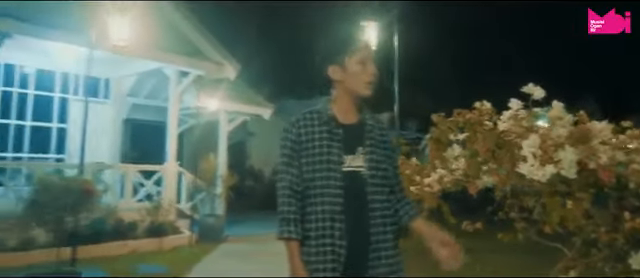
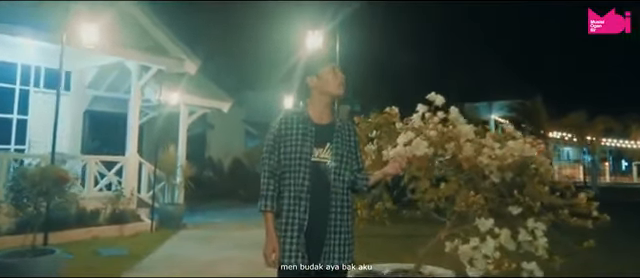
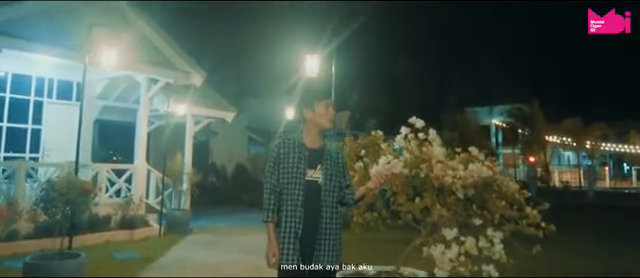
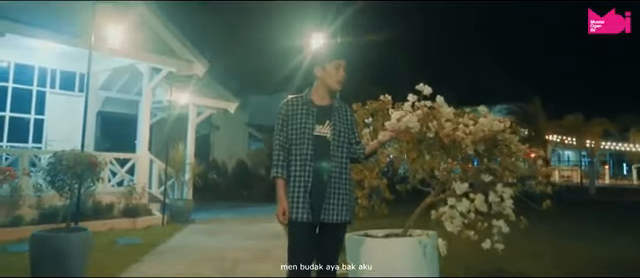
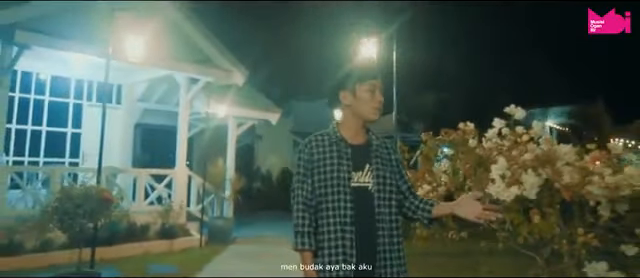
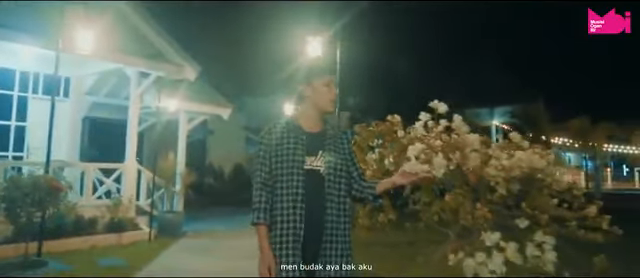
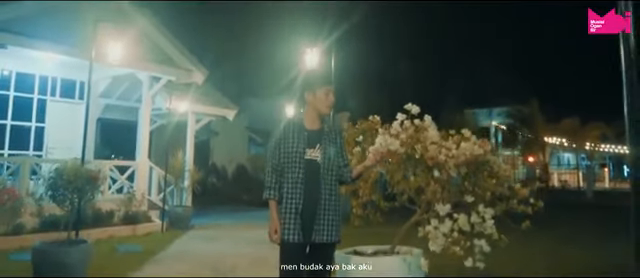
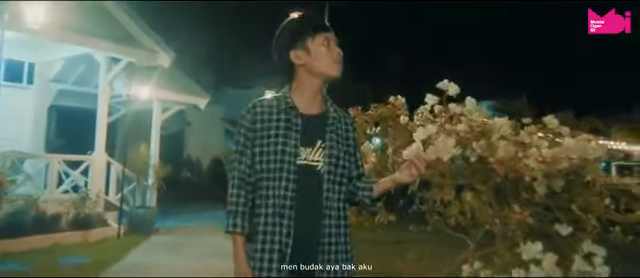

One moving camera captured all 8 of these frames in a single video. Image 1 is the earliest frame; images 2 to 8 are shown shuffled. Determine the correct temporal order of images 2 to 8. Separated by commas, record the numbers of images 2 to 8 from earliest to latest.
5, 6, 4, 7, 3, 2, 8
